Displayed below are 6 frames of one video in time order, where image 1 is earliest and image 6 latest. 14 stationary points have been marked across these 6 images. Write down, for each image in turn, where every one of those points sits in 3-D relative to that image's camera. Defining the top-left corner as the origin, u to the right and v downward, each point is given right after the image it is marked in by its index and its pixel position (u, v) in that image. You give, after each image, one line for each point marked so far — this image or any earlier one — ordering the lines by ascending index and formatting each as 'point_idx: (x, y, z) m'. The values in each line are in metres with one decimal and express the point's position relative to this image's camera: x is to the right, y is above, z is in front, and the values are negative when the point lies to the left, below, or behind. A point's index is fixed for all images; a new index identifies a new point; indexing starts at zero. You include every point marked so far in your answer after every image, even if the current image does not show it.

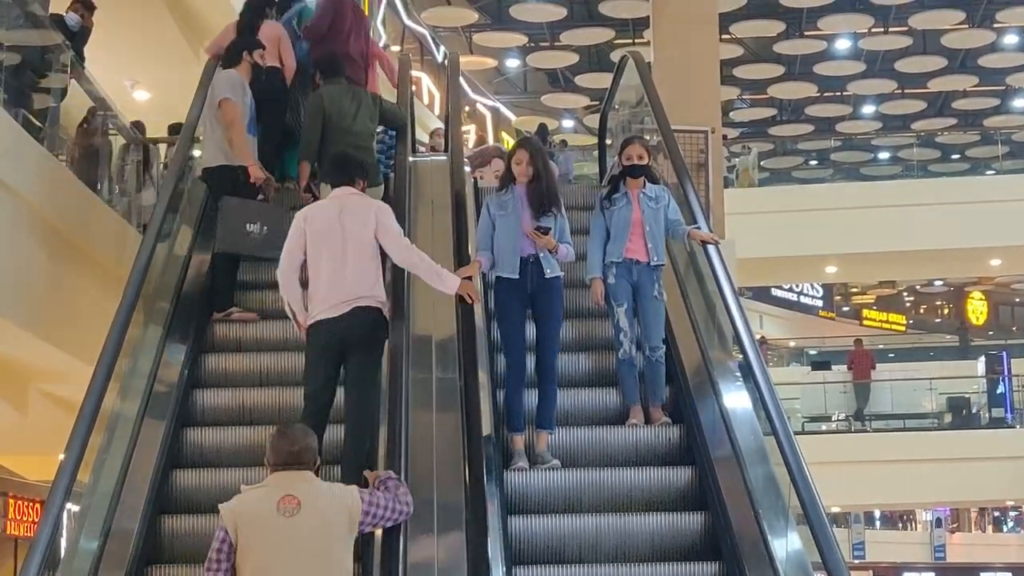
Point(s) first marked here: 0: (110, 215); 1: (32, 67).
0: (-1.6, +0.3, +6.3) m
1: (-1.8, +0.8, +5.6) m
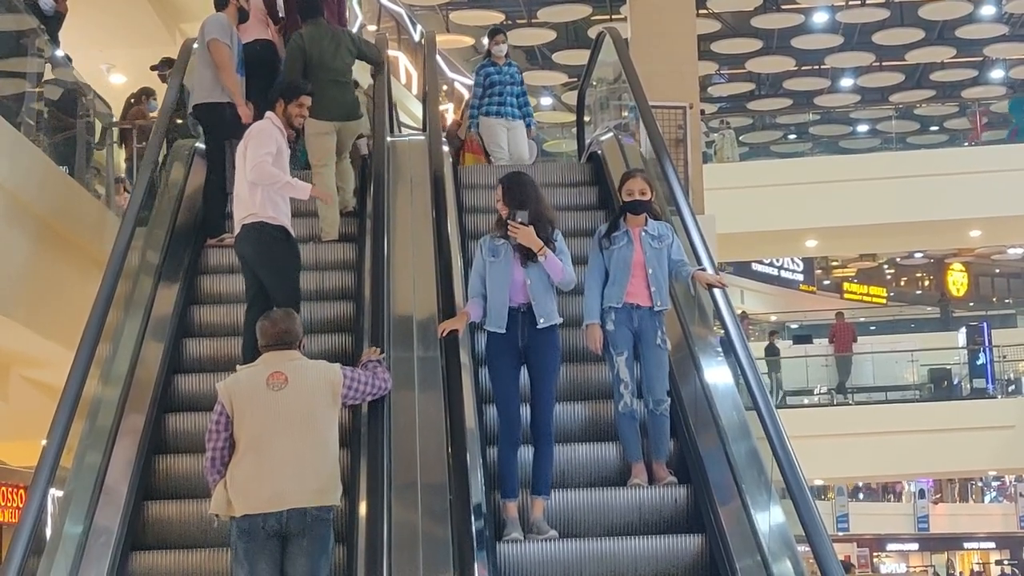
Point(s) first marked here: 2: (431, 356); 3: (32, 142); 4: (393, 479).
0: (-1.7, +0.3, +6.3) m
1: (-1.9, +0.9, +5.6) m
2: (-0.2, -0.2, +4.4) m
3: (-1.8, +0.5, +5.7) m
4: (-0.3, -0.5, +3.4) m
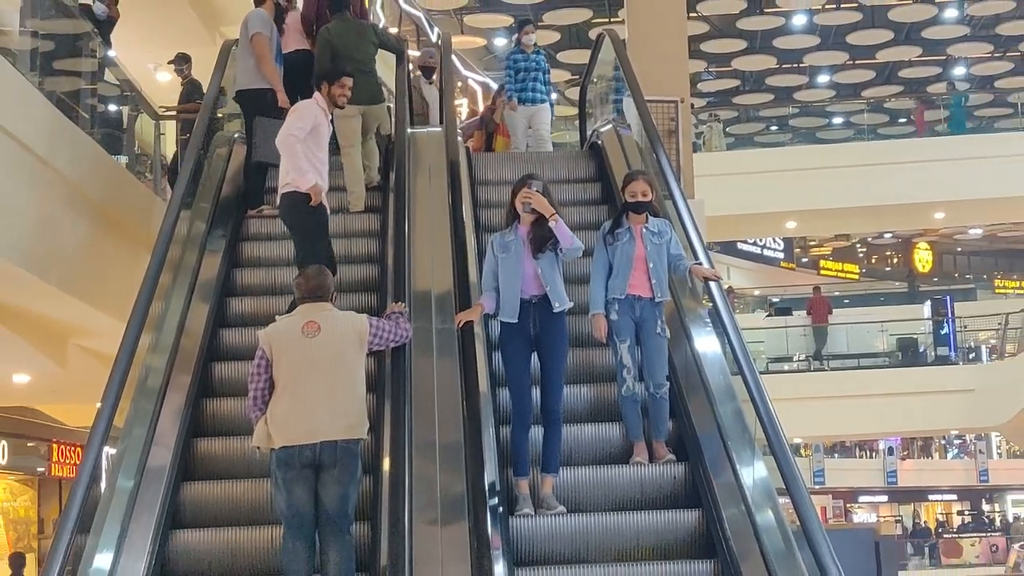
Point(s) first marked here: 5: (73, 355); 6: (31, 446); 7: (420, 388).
0: (-1.7, +0.4, +6.9) m
1: (-1.8, +1.0, +6.2) m
2: (-0.2, -0.1, +5.0) m
3: (-1.8, +0.6, +6.3) m
4: (-0.3, -0.4, +4.0) m
5: (-2.1, -0.3, +7.4) m
6: (-3.0, -1.0, +9.7) m
7: (-0.3, -0.3, +4.5) m
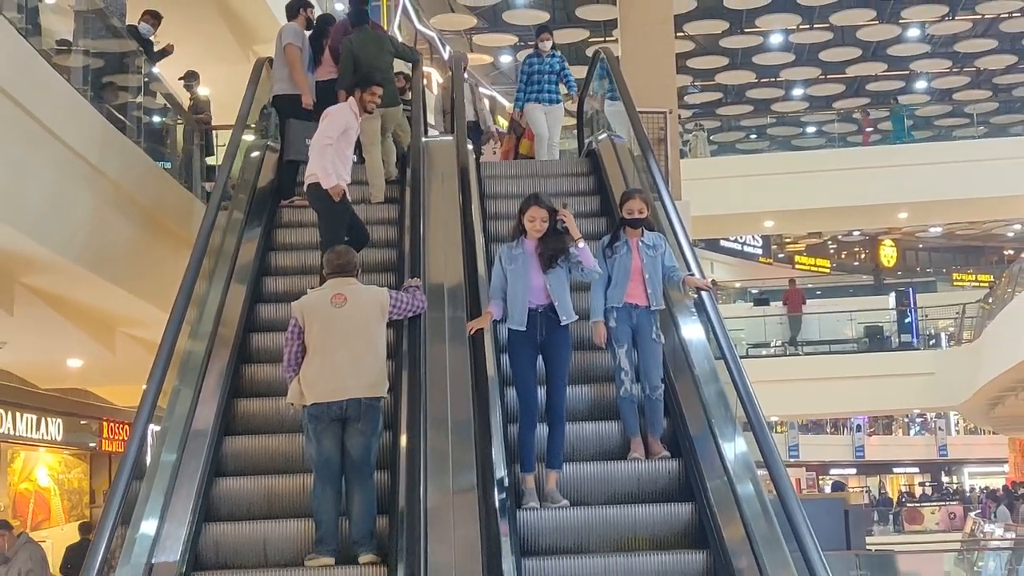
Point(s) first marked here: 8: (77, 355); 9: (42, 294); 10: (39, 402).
0: (-1.7, +0.5, +7.6) m
1: (-1.8, +1.0, +6.9) m
2: (-0.2, -0.1, +5.7) m
3: (-1.8, +0.7, +7.0) m
4: (-0.3, -0.4, +4.7) m
5: (-2.1, -0.3, +8.1) m
6: (-2.9, -0.9, +10.4) m
7: (-0.3, -0.3, +5.2) m
8: (-2.3, -0.3, +7.9) m
9: (-2.2, 0.0, +7.0) m
10: (-2.9, -0.7, +9.4) m
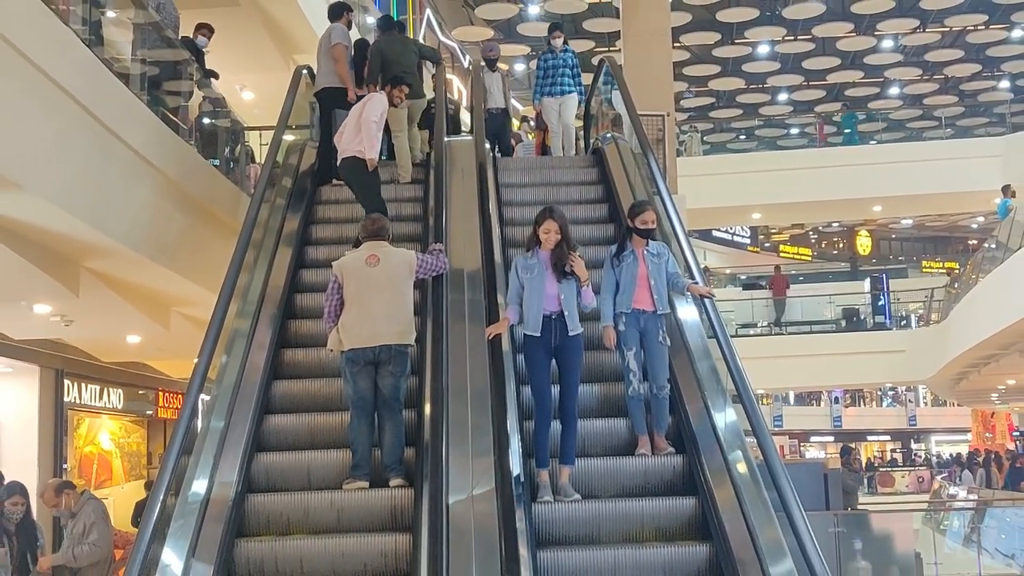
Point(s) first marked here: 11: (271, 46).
0: (-1.6, +0.6, +8.4) m
1: (-1.8, +1.1, +7.7) m
2: (-0.2, 0.0, +6.5) m
3: (-1.7, +0.7, +7.8) m
4: (-0.2, -0.3, +5.5) m
5: (-2.0, -0.2, +8.9) m
6: (-2.8, -0.8, +11.2) m
7: (-0.2, -0.2, +6.0) m
8: (-2.2, -0.3, +8.7) m
9: (-2.1, +0.1, +7.8) m
10: (-2.8, -0.6, +10.2) m
11: (-1.8, +1.8, +11.1) m
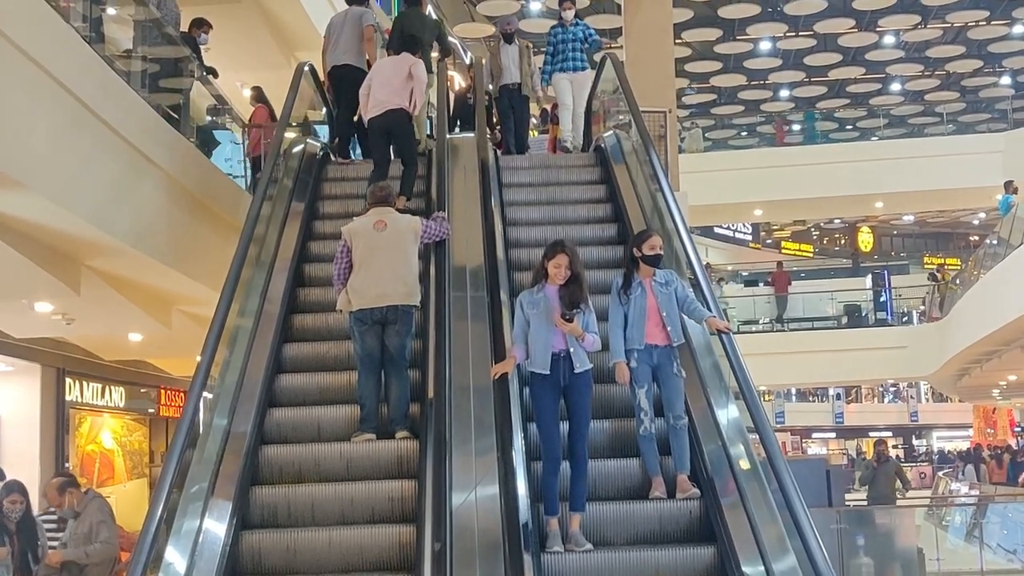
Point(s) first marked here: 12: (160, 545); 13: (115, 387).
0: (-1.6, +0.6, +8.4) m
1: (-1.7, +1.1, +7.7) m
2: (-0.1, 0.0, +6.5) m
3: (-1.7, +0.8, +7.8) m
4: (-0.2, -0.3, +5.5) m
5: (-2.0, -0.2, +8.9) m
6: (-2.8, -0.8, +11.2) m
7: (-0.2, -0.2, +6.0) m
8: (-2.2, -0.2, +8.7) m
9: (-2.1, +0.1, +7.8) m
10: (-2.8, -0.6, +10.2) m
11: (-1.8, +1.8, +11.1) m
12: (-0.9, -0.7, +4.1) m
13: (-2.8, -0.7, +10.6) m
